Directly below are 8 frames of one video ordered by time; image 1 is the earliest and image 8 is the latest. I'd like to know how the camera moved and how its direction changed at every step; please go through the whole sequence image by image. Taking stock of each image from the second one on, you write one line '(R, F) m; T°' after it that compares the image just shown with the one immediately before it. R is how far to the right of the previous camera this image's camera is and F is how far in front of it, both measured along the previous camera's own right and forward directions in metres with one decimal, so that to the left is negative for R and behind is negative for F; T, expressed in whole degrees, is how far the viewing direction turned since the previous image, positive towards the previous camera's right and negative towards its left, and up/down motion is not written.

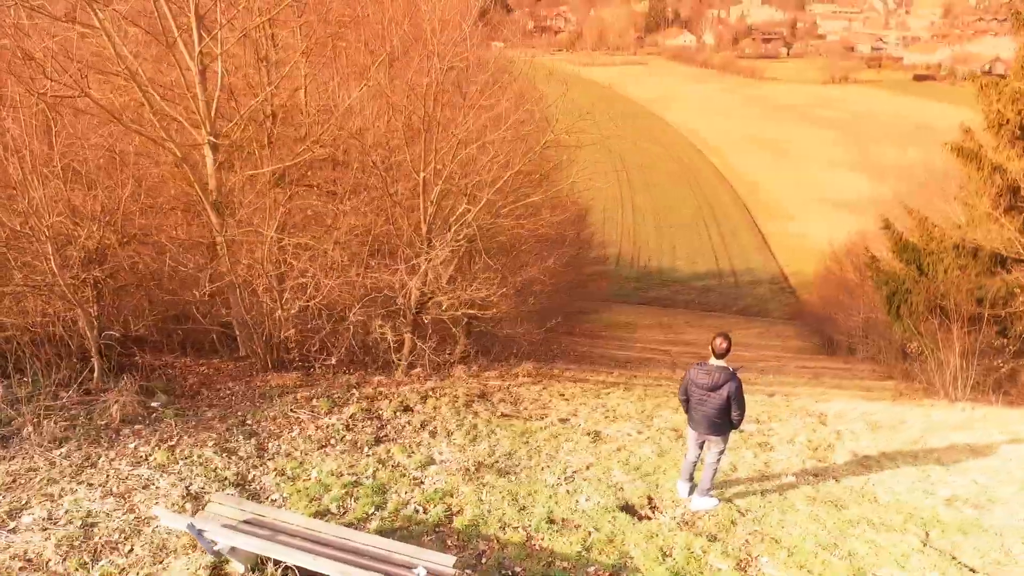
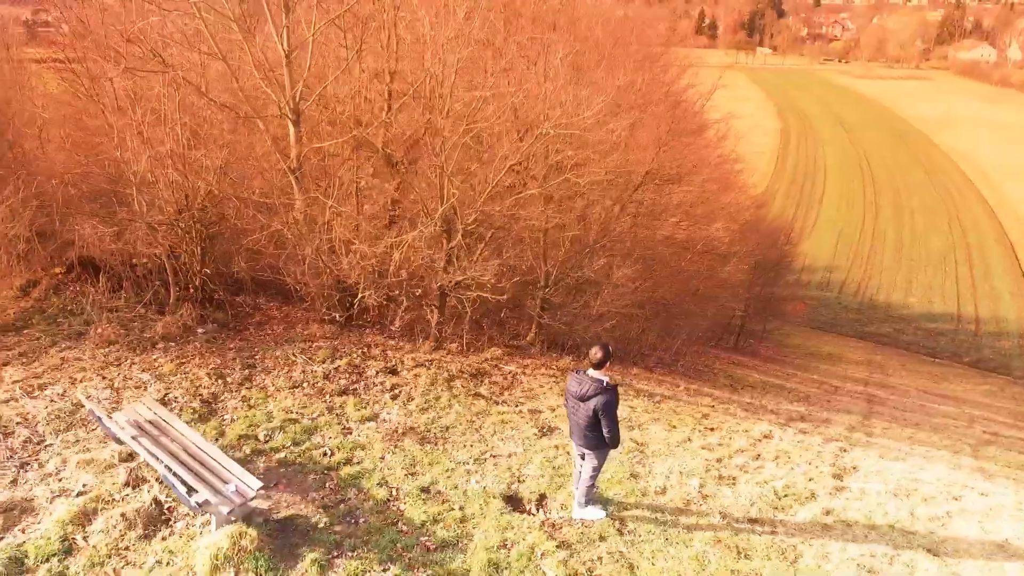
(+2.5, +0.2) m; -20°
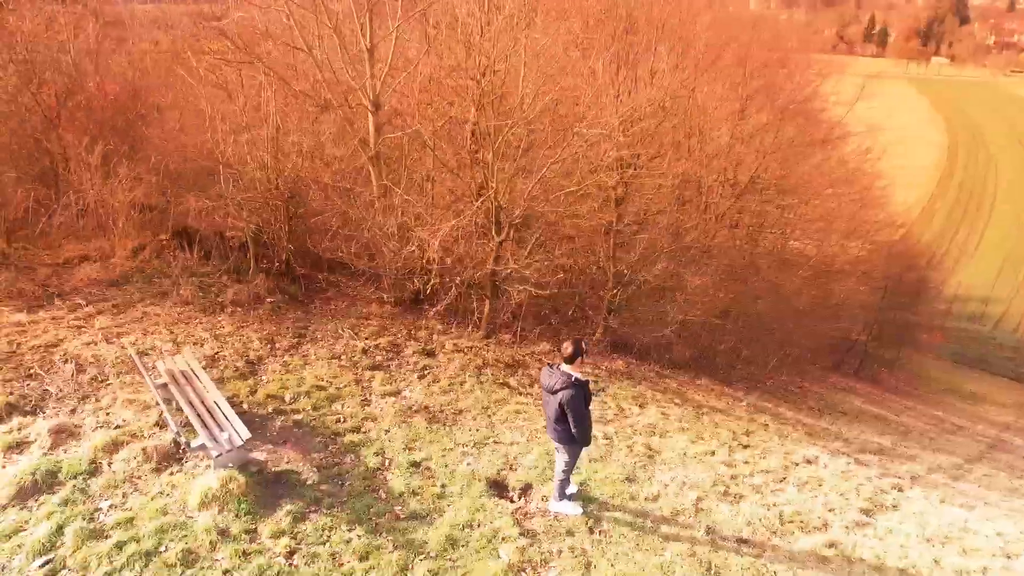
(+1.1, 0.0) m; -11°
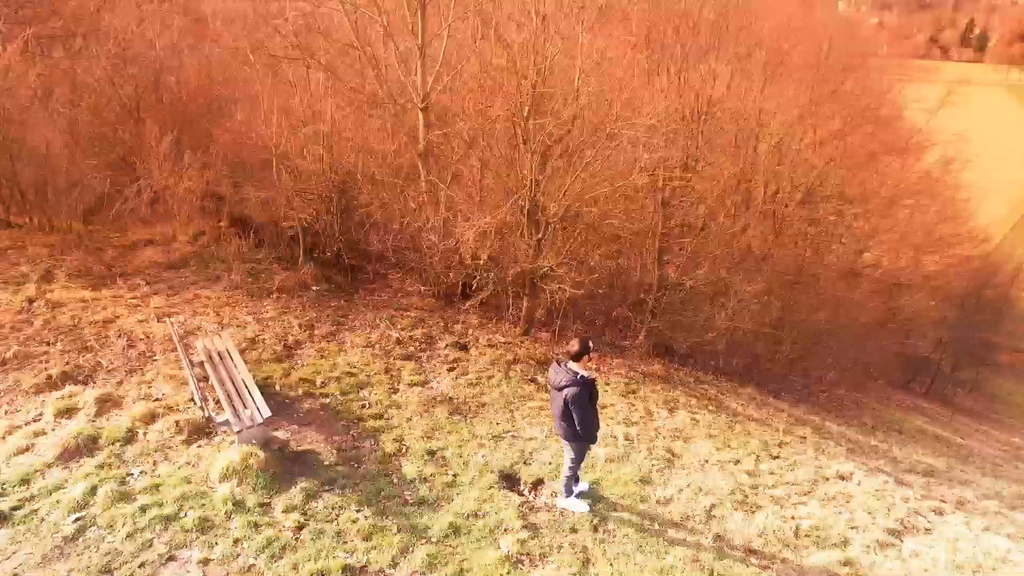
(+0.4, -0.1) m; -6°
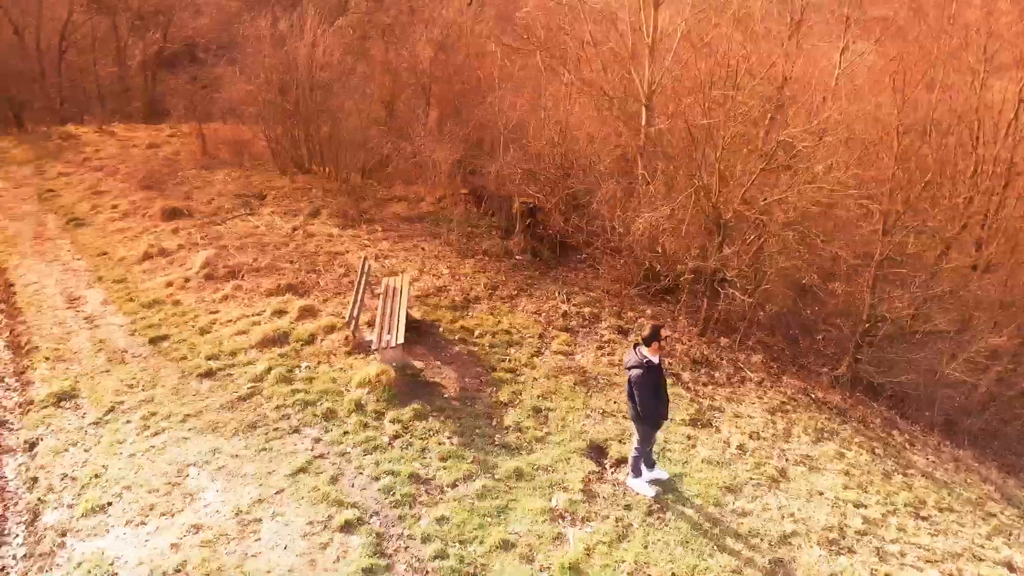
(+1.5, -0.1) m; -23°
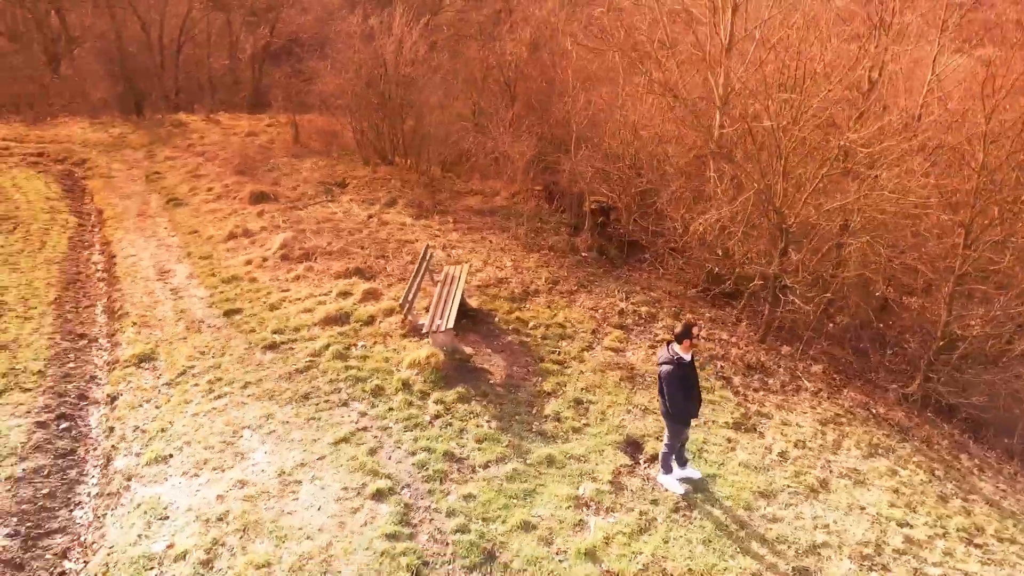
(+0.4, -0.1) m; -7°
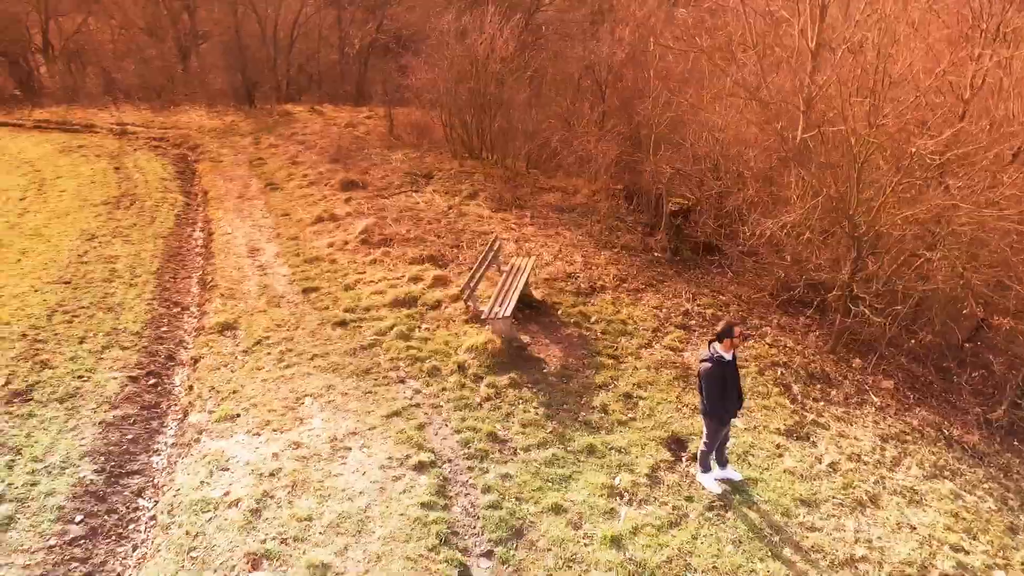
(+0.4, -0.2) m; -7°
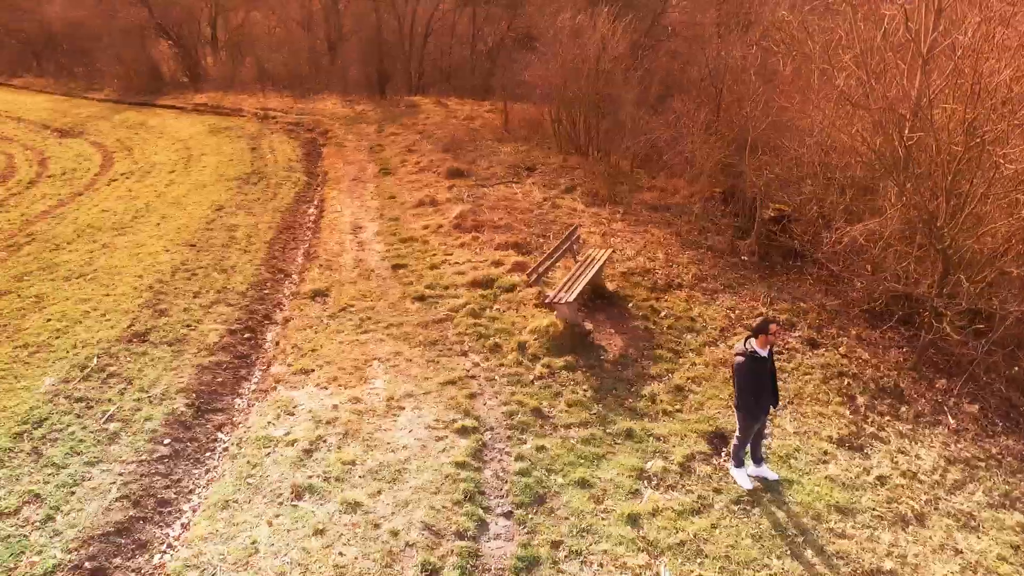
(+0.6, -0.3) m; -10°
